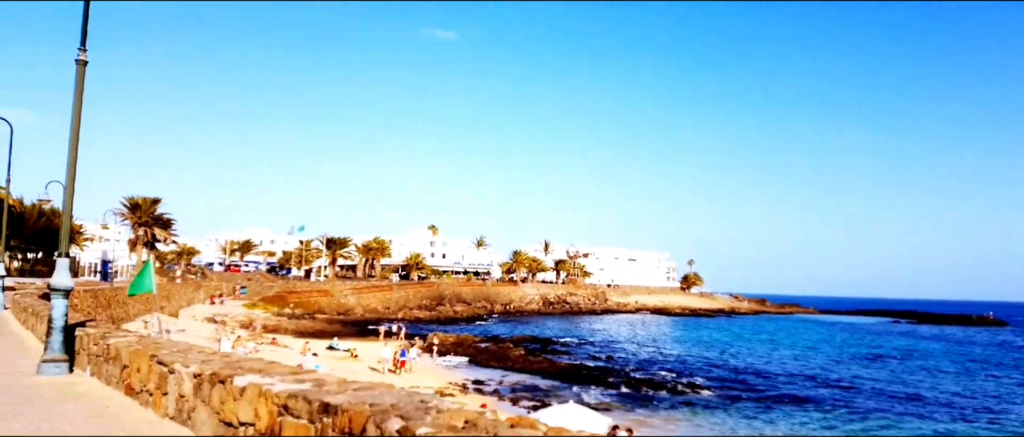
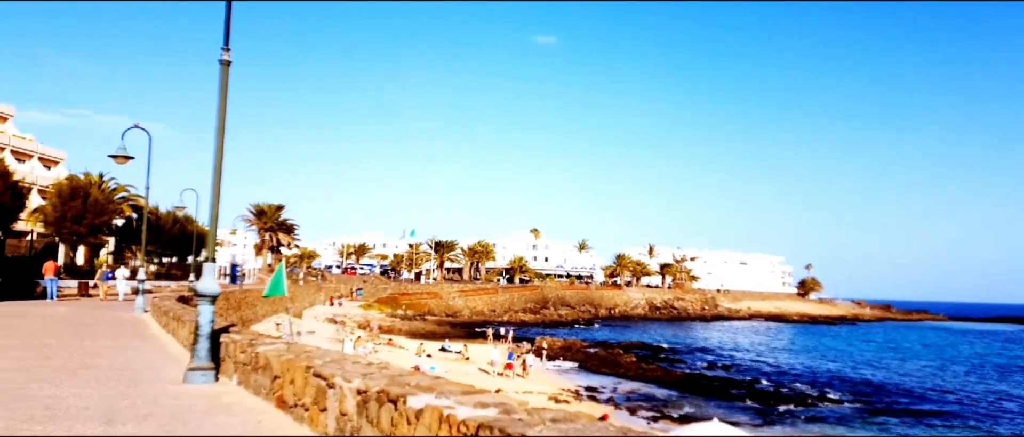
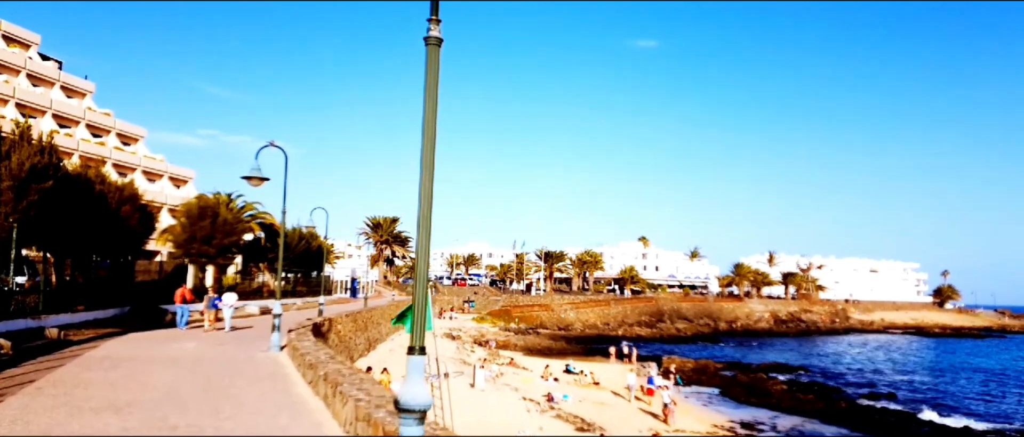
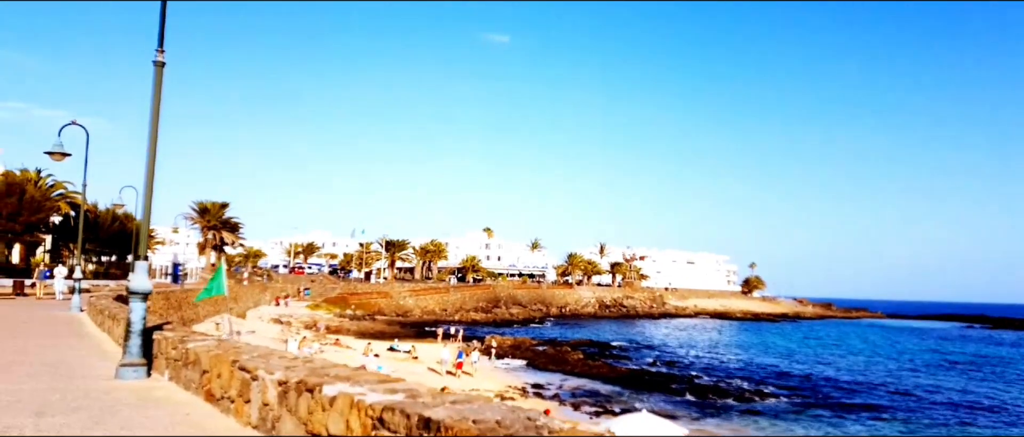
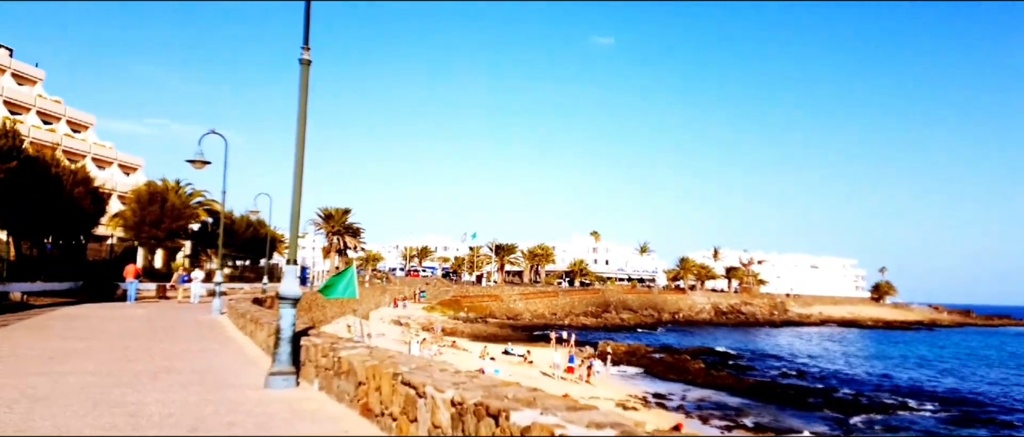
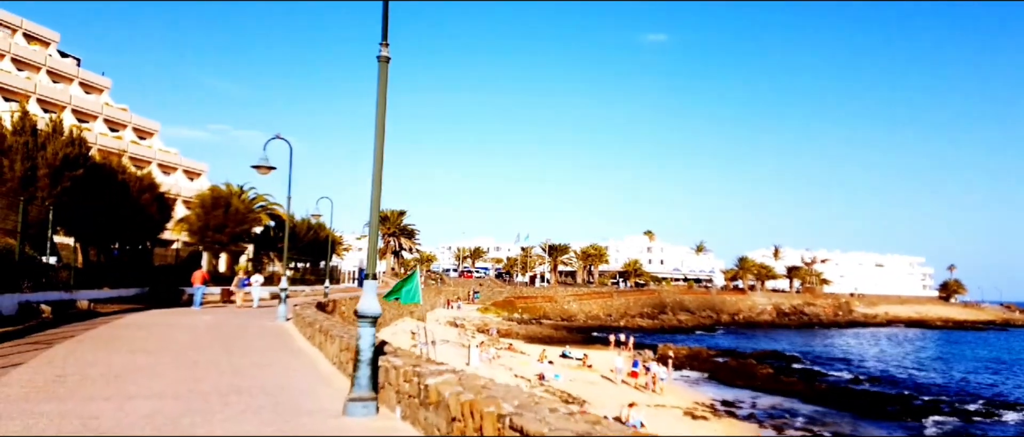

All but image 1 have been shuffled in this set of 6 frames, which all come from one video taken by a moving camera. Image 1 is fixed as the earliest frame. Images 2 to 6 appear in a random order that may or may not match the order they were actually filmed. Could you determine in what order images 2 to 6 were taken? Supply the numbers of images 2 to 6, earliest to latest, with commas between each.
4, 2, 5, 6, 3
